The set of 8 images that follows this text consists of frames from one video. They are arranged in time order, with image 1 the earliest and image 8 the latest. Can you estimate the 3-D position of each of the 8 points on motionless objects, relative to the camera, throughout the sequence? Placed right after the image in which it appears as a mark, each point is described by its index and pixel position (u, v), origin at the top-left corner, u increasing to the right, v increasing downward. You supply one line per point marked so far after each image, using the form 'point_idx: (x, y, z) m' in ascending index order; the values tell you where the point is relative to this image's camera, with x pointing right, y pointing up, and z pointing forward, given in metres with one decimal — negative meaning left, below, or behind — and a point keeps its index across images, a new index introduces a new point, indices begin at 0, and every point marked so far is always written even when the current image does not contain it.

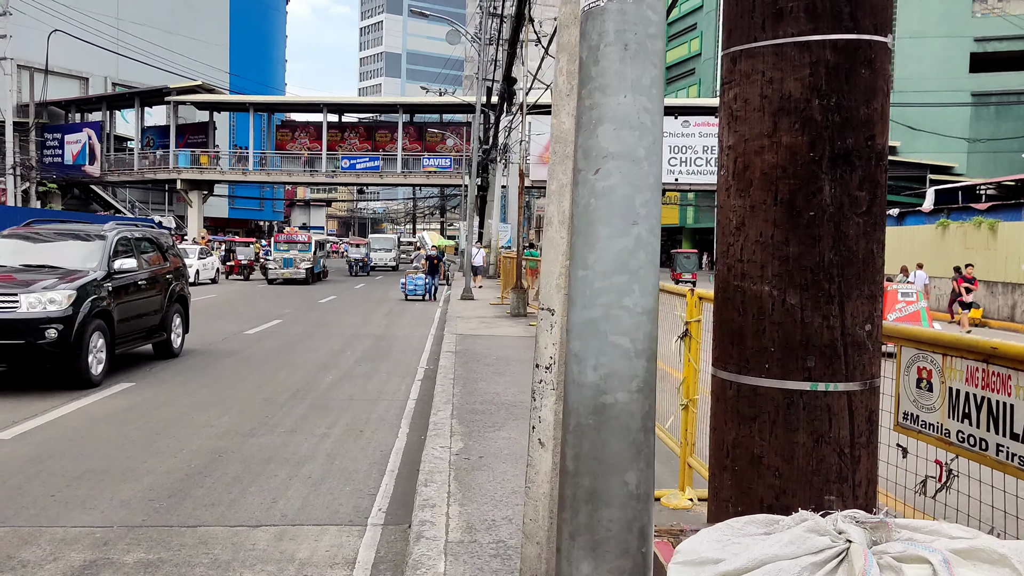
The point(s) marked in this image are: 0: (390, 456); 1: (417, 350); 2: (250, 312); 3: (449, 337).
0: (-0.9, -1.2, +6.5) m
1: (-1.4, -0.9, +12.9) m
2: (-5.5, -0.5, +18.8) m
3: (-1.0, -0.8, +13.6) m
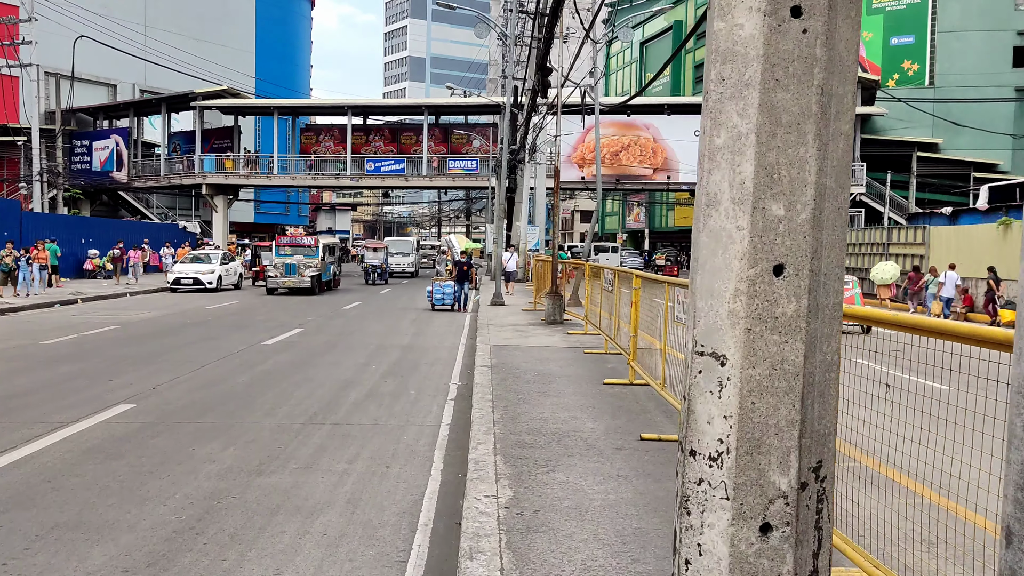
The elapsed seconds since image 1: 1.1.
0: (-0.5, -1.3, +5.4) m
1: (-0.8, -1.0, +11.8) m
2: (-4.8, -0.7, +17.8) m
3: (-0.4, -0.9, +12.4) m
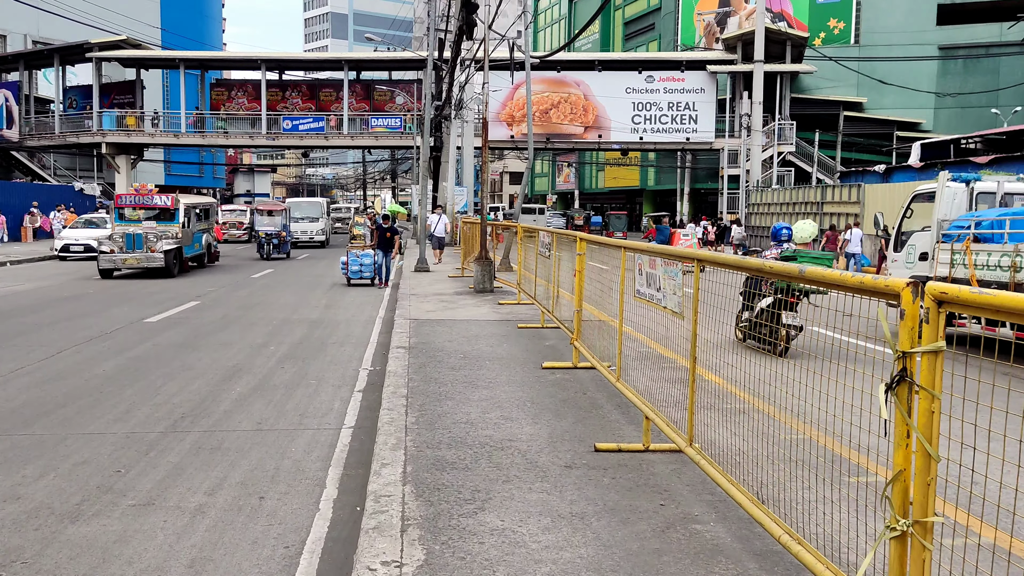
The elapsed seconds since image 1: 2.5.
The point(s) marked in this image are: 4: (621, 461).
0: (-0.9, -1.2, +3.8) m
1: (-1.7, -0.6, +10.1) m
2: (-6.2, -0.1, +15.8) m
3: (-1.3, -0.4, +10.8) m
4: (+0.6, -0.9, +4.9) m
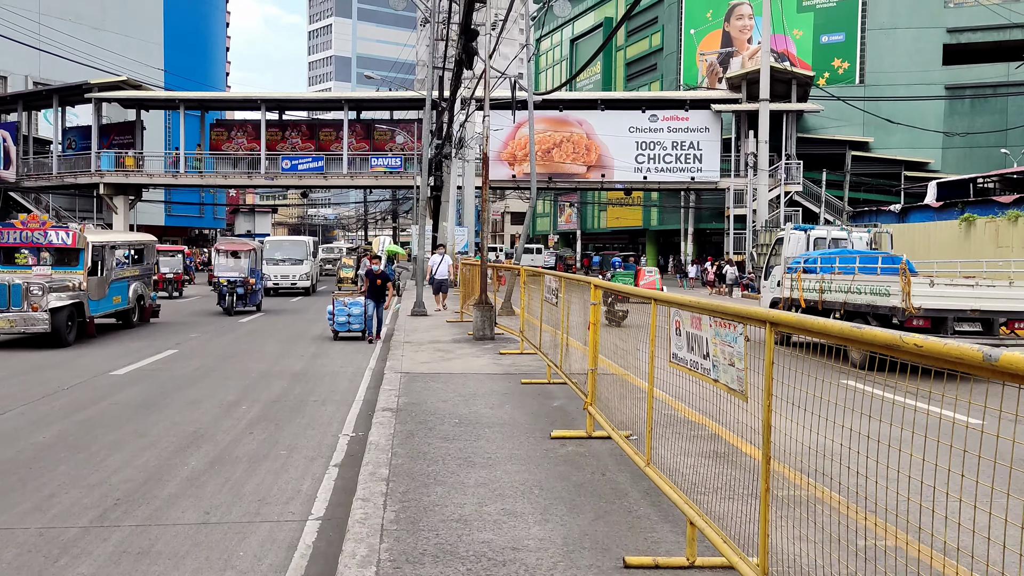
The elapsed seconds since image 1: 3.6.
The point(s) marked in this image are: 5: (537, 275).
0: (-0.9, -1.4, +2.6) m
1: (-1.7, -1.1, +9.0) m
2: (-6.1, -0.9, +14.7) m
3: (-1.3, -1.0, +9.7) m
4: (+0.6, -1.2, +3.7) m
5: (+0.3, +0.1, +11.1) m
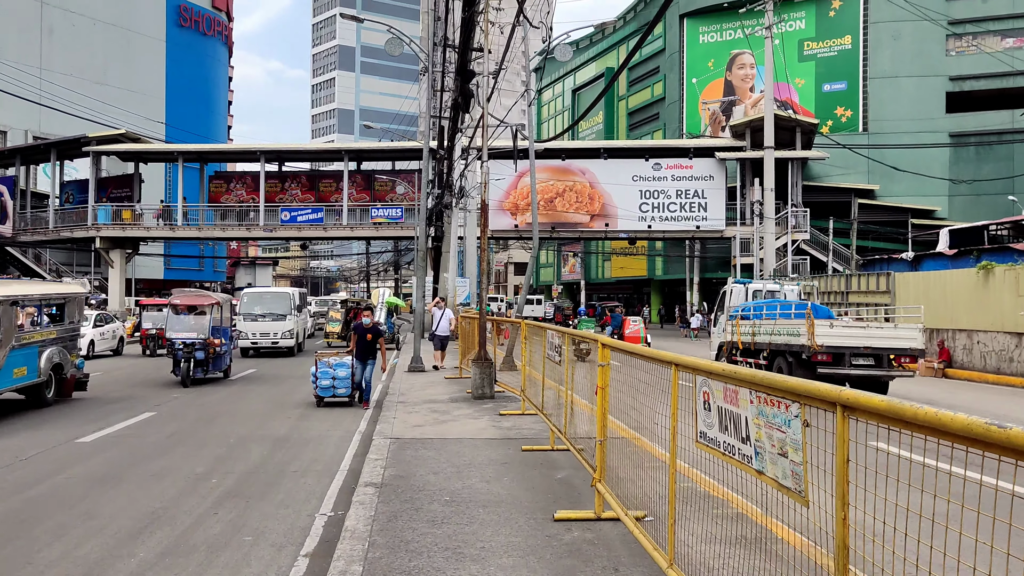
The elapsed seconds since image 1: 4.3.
0: (-0.9, -1.6, +1.8) m
1: (-1.7, -1.7, +8.1) m
2: (-6.1, -1.7, +13.9) m
3: (-1.3, -1.6, +8.8) m
4: (+0.6, -1.4, +2.8) m
5: (+0.3, -0.5, +10.3) m
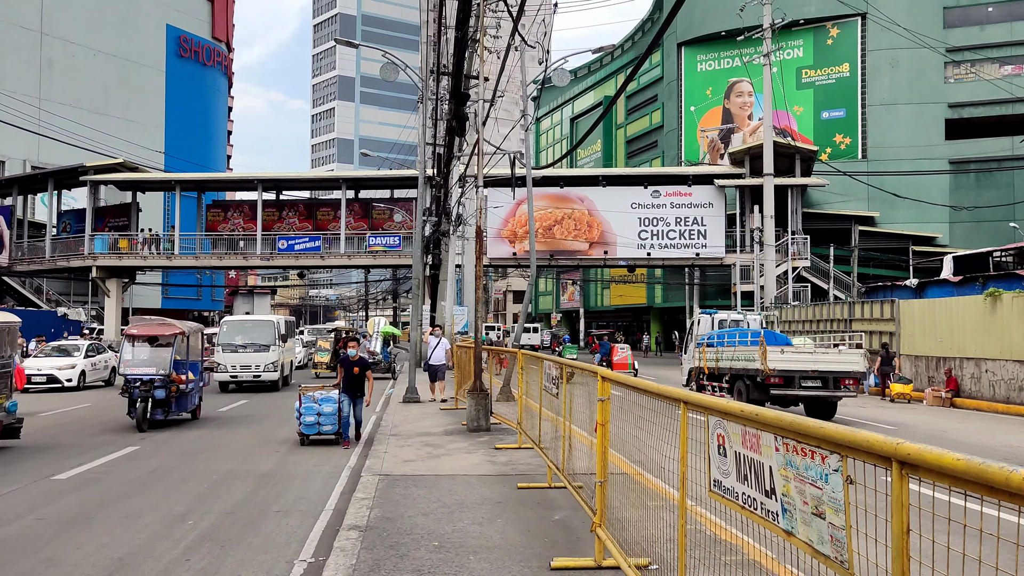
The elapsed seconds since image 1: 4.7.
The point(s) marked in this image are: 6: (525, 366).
0: (-1.0, -1.6, +1.3) m
1: (-1.7, -1.9, +7.7) m
2: (-6.1, -2.2, +13.4) m
3: (-1.4, -1.8, +8.4) m
4: (+0.6, -1.5, +2.4) m
5: (+0.3, -0.8, +9.9) m
6: (+0.2, -1.0, +11.0) m
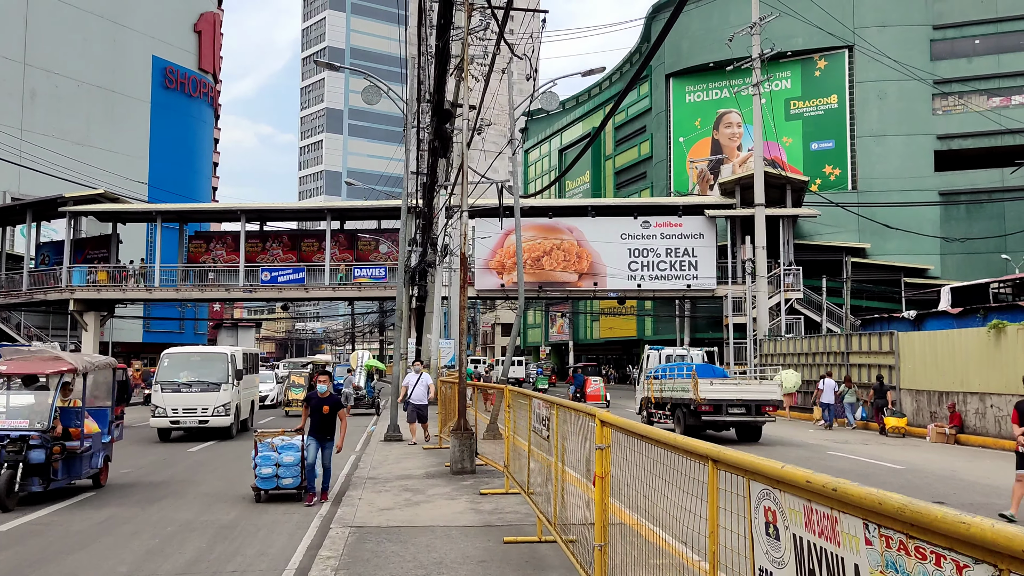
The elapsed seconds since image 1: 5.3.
0: (-1.0, -1.6, +0.4) m
1: (-1.8, -2.2, +6.8) m
2: (-6.3, -2.6, +12.4) m
3: (-1.5, -2.1, +7.5) m
4: (+0.5, -1.6, +1.6) m
5: (+0.1, -1.1, +9.1) m
6: (0.0, -1.3, +10.2) m
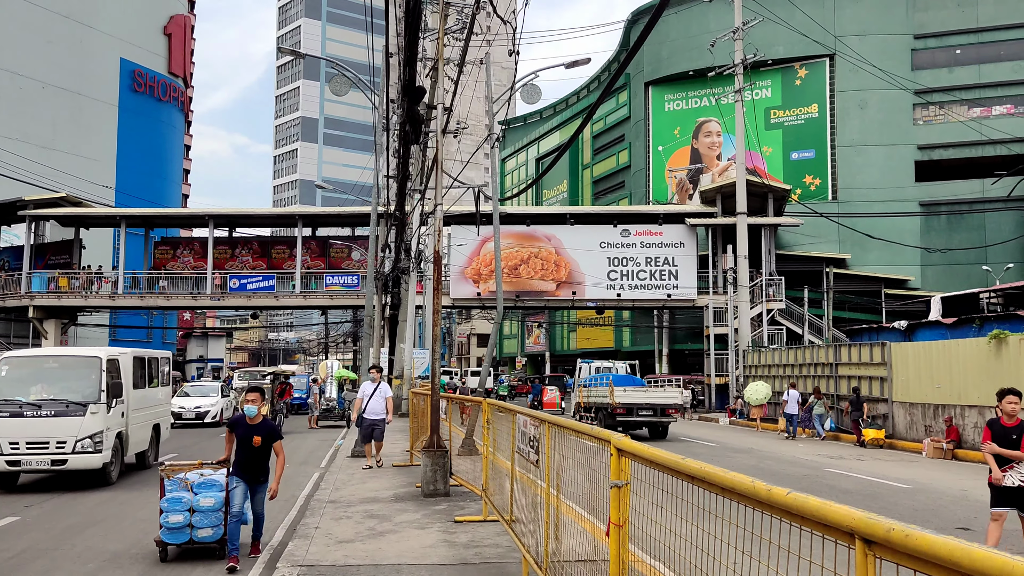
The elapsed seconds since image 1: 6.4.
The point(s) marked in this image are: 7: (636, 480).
0: (-0.9, -1.5, -0.7) m
1: (-2.0, -2.1, +5.6) m
2: (-6.6, -2.6, +11.1) m
3: (-1.6, -2.1, +6.3) m
4: (+0.5, -1.5, +0.4) m
5: (-0.1, -1.1, +7.9) m
6: (-0.2, -1.3, +9.0) m
7: (+0.5, -0.8, +3.9) m
